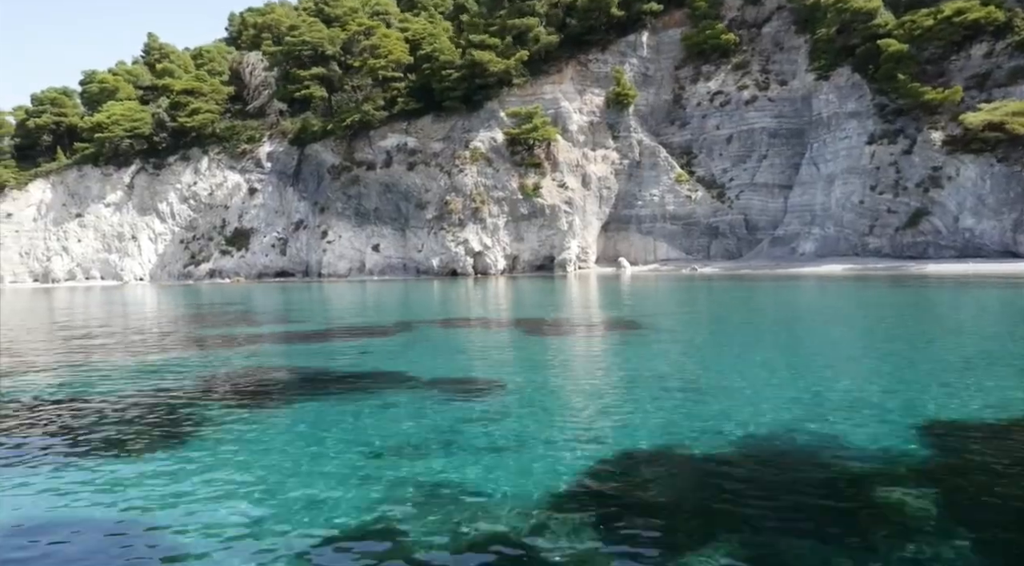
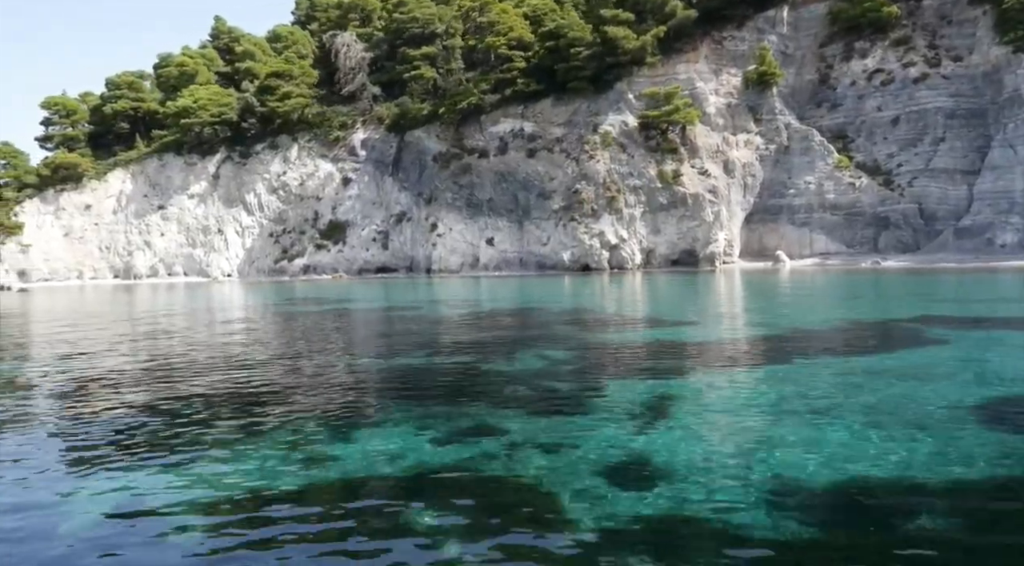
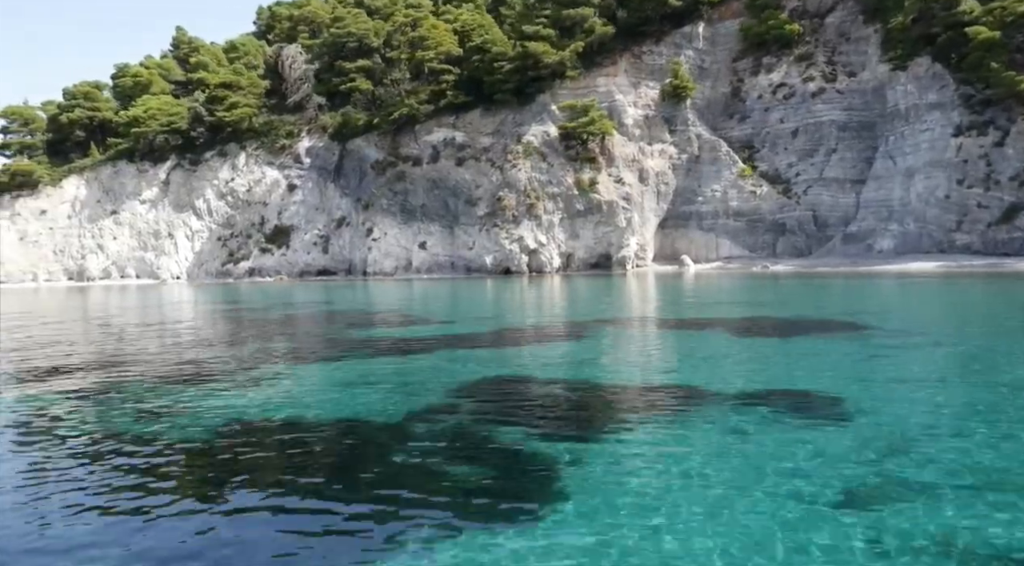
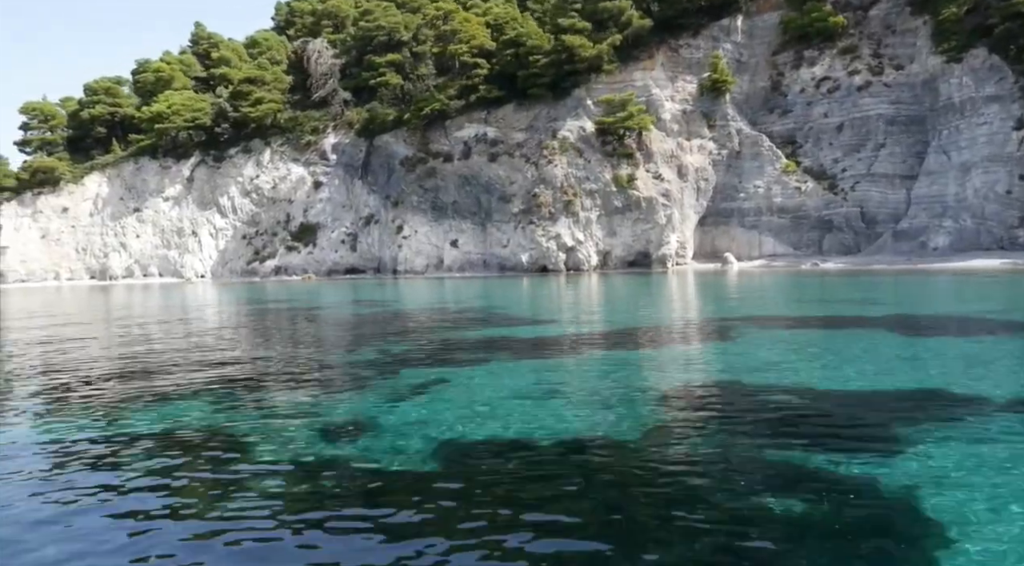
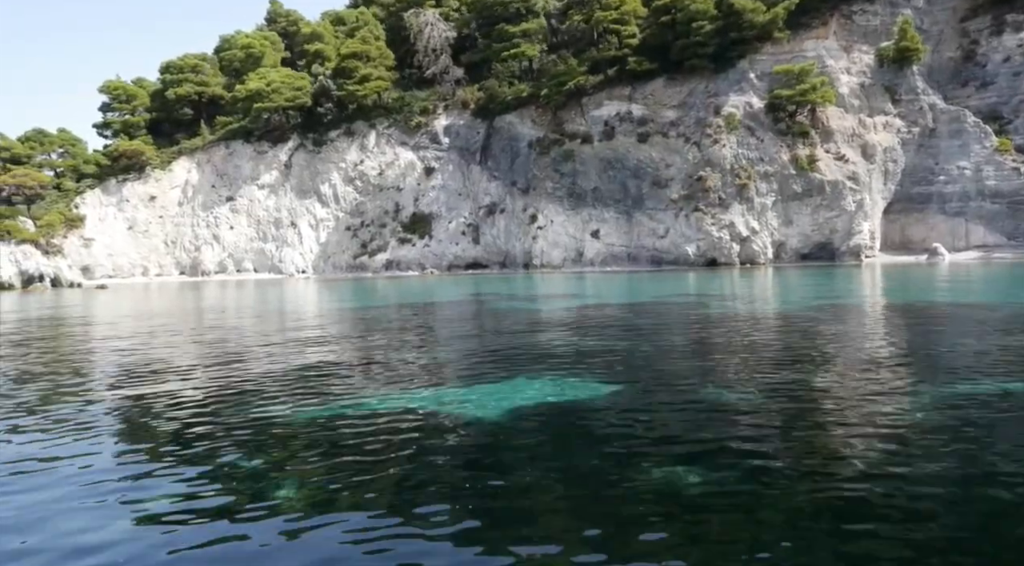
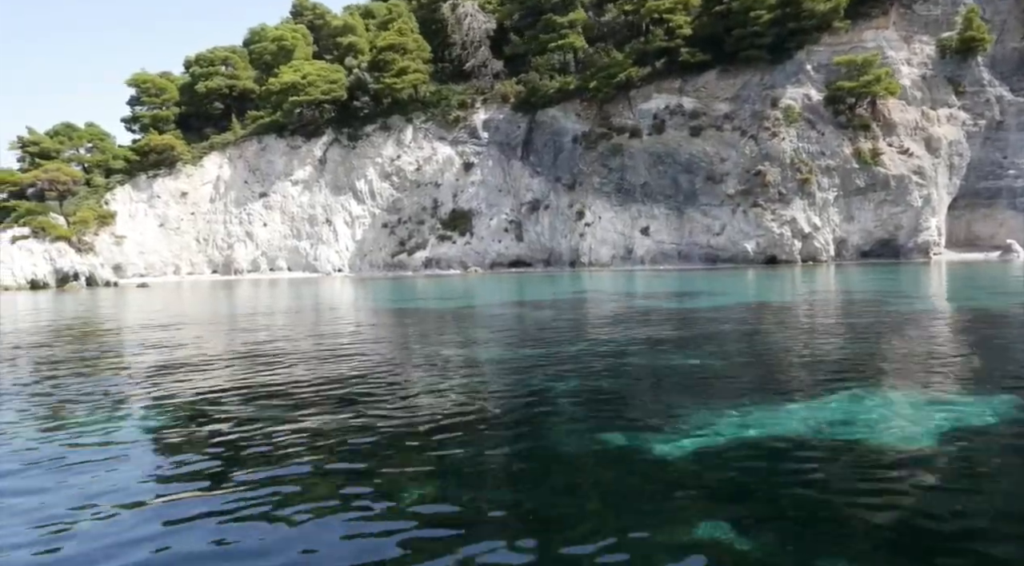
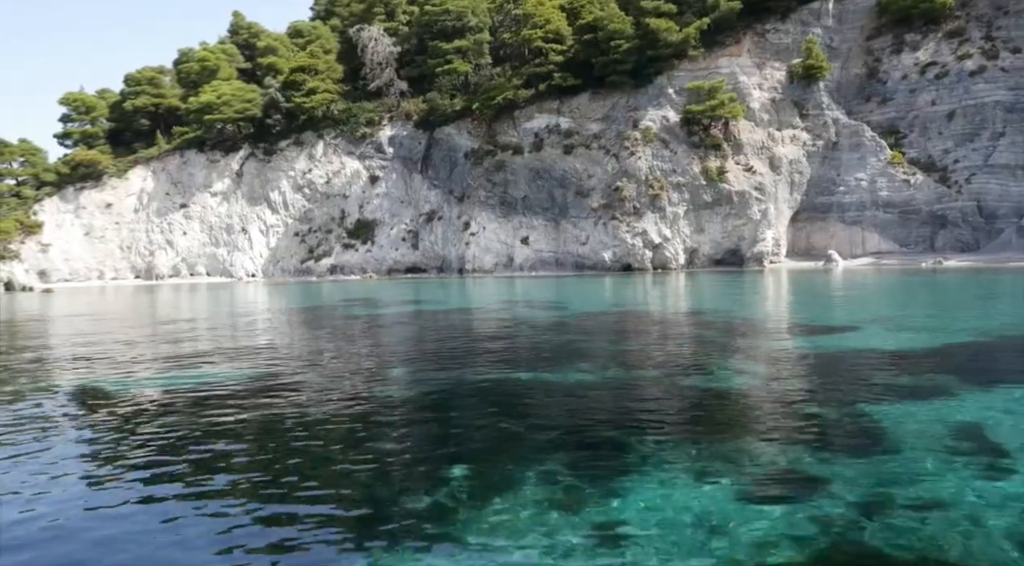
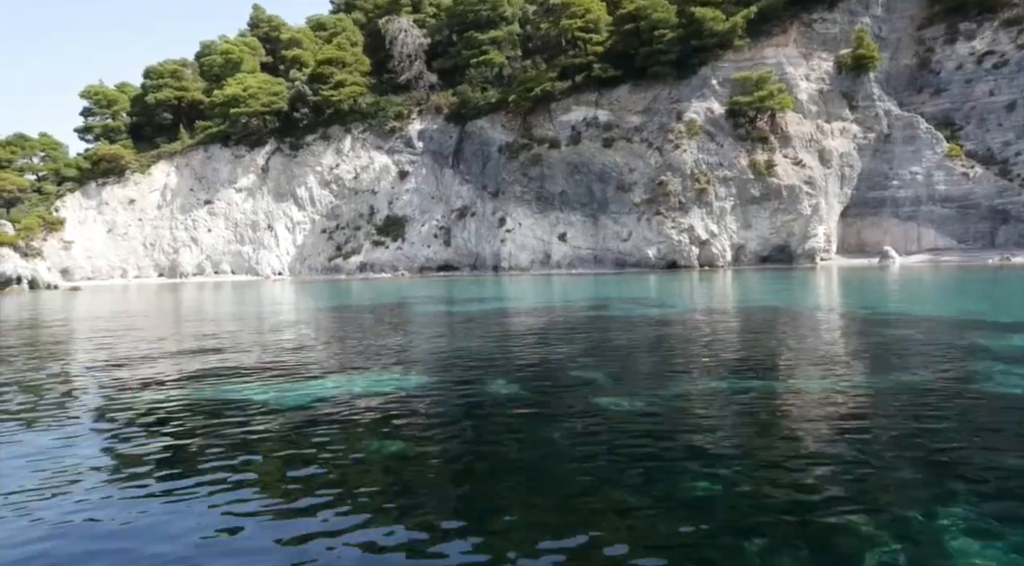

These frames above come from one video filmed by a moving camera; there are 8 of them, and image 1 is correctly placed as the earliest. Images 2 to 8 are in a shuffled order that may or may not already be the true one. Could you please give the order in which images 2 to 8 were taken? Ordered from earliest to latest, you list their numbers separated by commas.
3, 4, 2, 7, 8, 5, 6
